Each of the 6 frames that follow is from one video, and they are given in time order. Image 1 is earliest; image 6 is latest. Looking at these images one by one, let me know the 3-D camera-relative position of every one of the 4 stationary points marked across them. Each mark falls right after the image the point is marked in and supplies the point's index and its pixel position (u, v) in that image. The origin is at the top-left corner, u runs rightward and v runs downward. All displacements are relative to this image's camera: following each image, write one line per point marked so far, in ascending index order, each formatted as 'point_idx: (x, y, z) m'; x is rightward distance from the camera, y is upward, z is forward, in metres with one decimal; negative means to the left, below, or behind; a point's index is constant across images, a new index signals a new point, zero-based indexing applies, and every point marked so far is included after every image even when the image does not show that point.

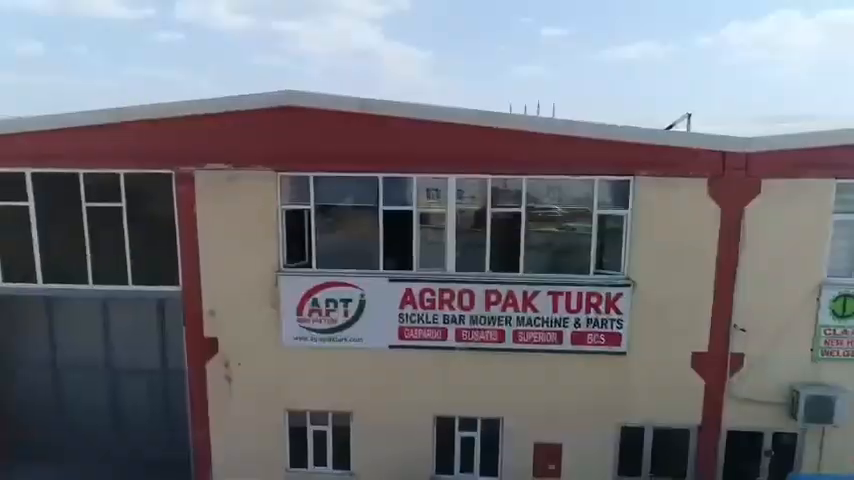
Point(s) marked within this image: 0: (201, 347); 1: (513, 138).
0: (-4.0, -1.9, +10.8) m
1: (+1.4, +1.6, +9.8) m
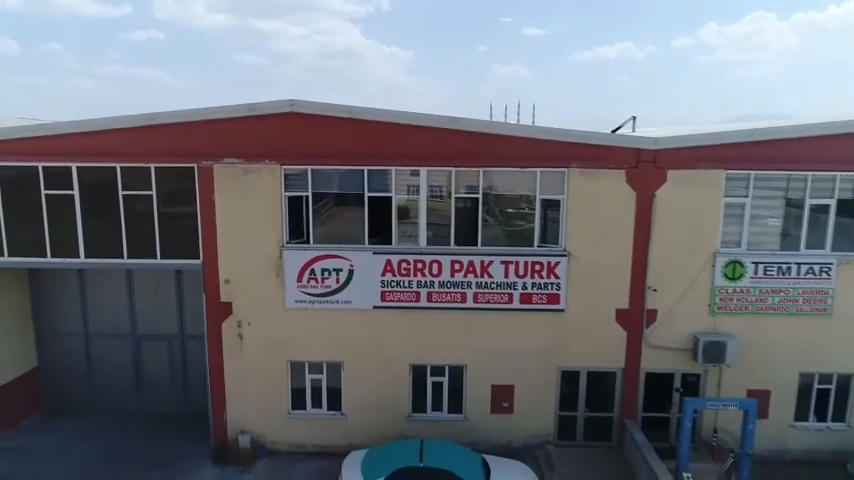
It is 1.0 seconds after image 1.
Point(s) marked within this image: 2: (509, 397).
0: (-4.5, -1.5, +13.1) m
1: (+0.9, +2.1, +12.3) m
2: (+1.8, -3.4, +13.2) m
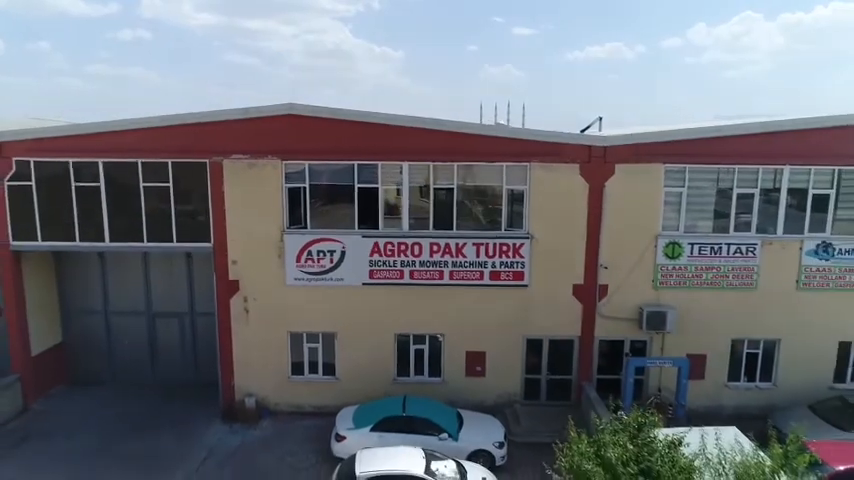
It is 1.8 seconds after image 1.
0: (-4.9, -1.2, +15.0) m
1: (+0.5, +2.4, +14.2) m
2: (+1.3, -3.0, +15.2) m
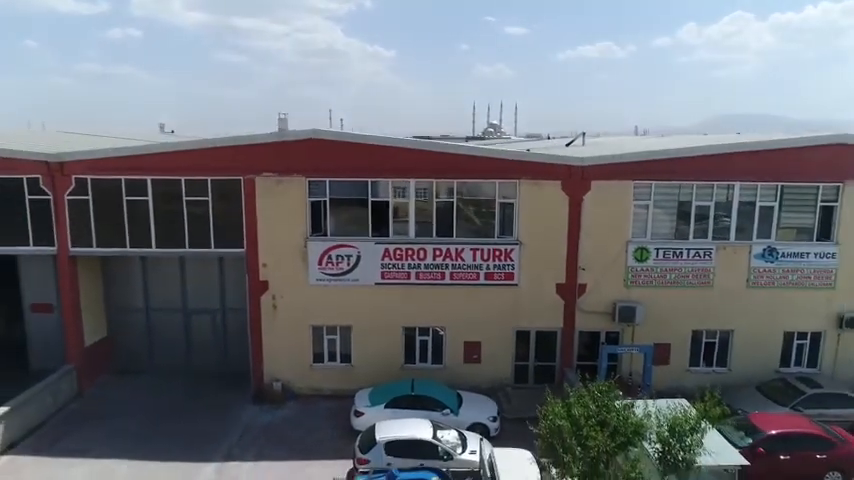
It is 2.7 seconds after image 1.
0: (-4.8, -1.3, +17.3) m
1: (+0.6, +2.3, +16.6) m
2: (+1.4, -3.2, +17.6) m
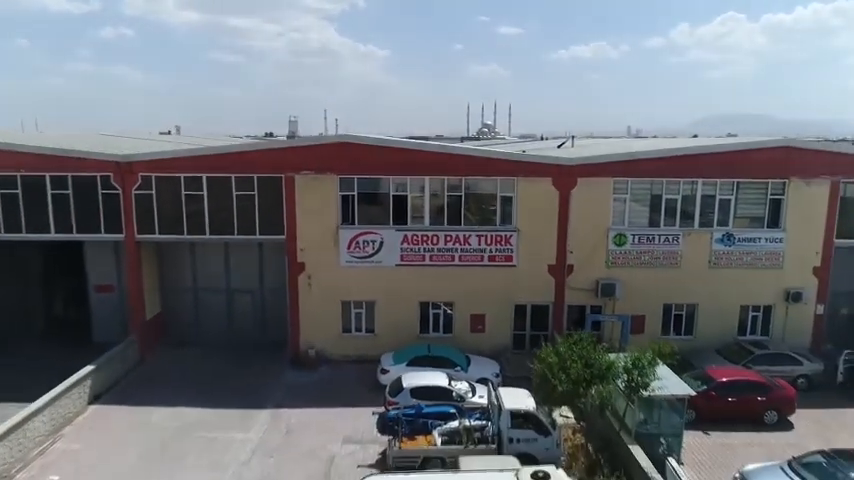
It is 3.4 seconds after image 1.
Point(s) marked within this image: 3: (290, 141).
0: (-4.4, -0.9, +20.4) m
1: (+1.0, +2.7, +19.8) m
2: (+1.9, -2.8, +20.7) m
3: (-4.4, +3.2, +19.7) m
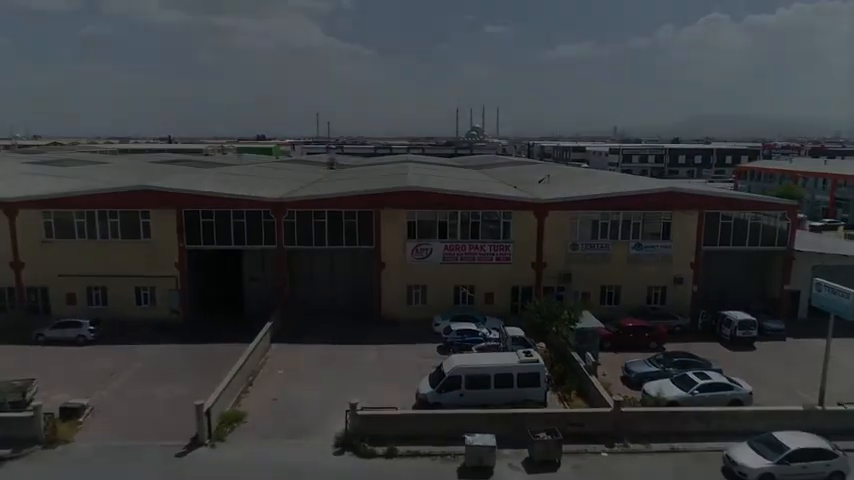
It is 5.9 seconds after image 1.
0: (-2.6, -1.4, +33.8) m
1: (+2.7, +2.2, +33.3) m
2: (+3.6, -3.2, +34.2) m
3: (-2.7, +2.7, +33.1) m
